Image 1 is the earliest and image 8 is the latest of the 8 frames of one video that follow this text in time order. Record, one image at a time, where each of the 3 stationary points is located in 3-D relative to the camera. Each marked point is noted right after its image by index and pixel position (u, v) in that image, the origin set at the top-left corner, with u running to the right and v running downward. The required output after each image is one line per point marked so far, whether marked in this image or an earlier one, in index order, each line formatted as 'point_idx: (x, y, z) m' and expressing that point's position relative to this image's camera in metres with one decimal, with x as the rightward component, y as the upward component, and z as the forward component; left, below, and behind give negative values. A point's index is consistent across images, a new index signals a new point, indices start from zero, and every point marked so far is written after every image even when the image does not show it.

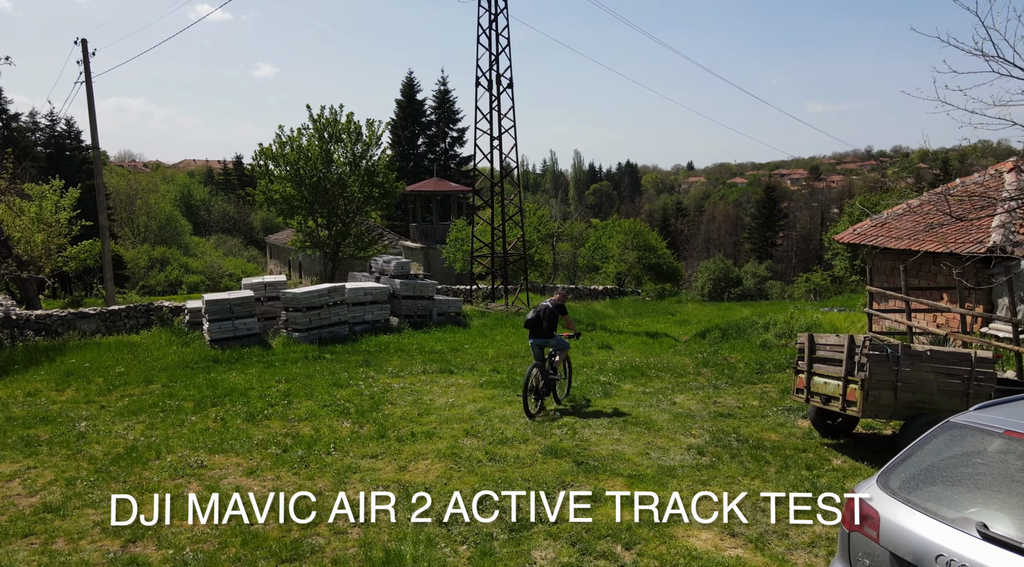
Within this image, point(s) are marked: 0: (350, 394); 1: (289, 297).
0: (-2.4, -1.7, +13.8) m
1: (-4.6, -0.3, +18.8) m
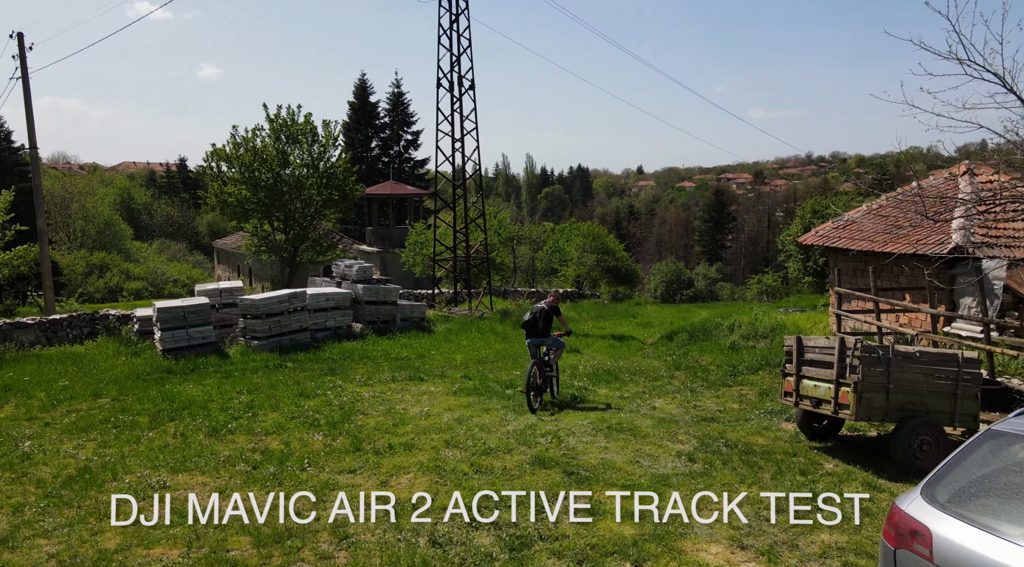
0: (-2.8, -1.7, +13.3) m
1: (-5.2, -0.4, +18.2) m
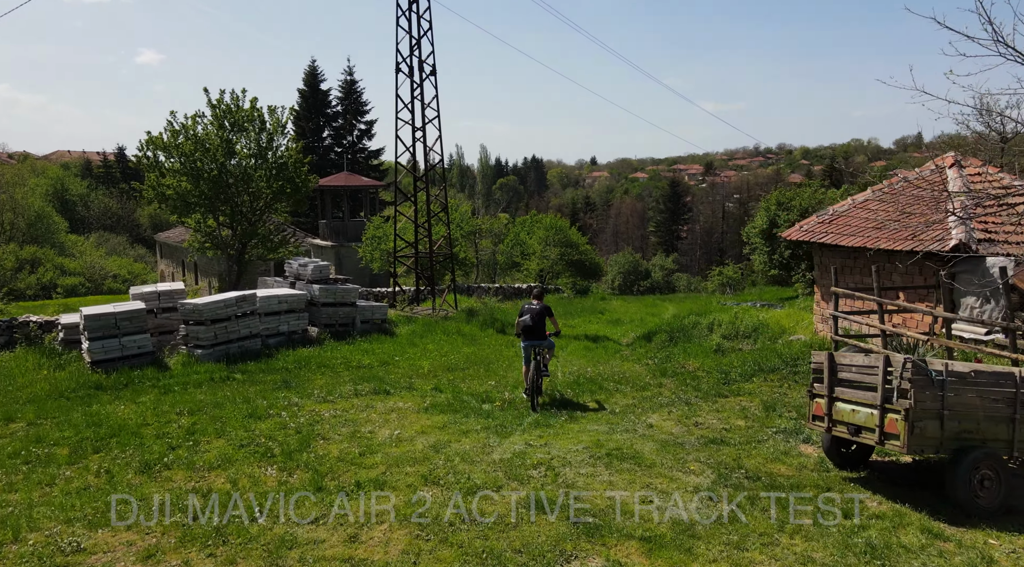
0: (-3.0, -1.8, +11.7) m
1: (-5.7, -0.4, +16.5) m
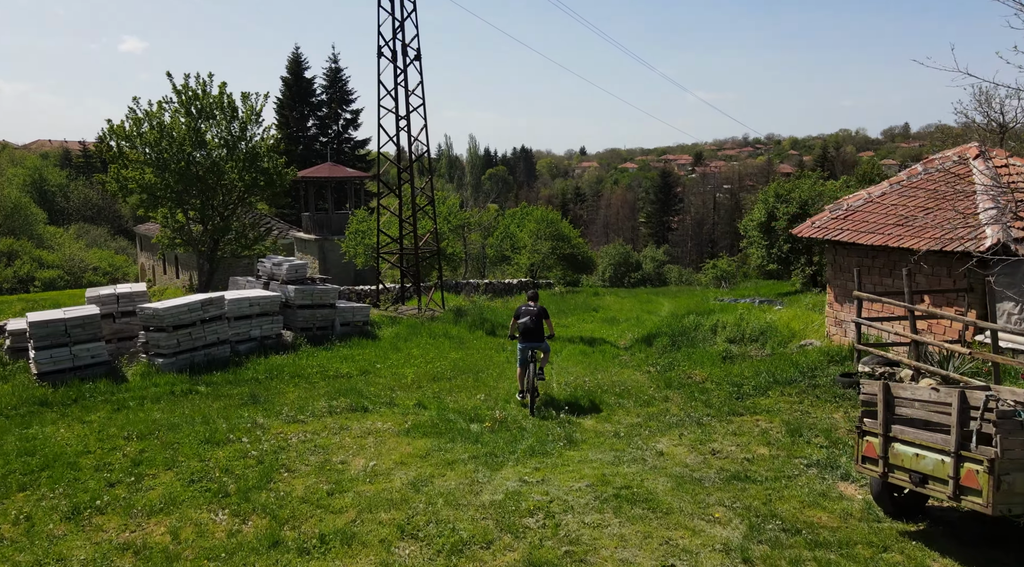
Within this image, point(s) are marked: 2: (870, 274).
0: (-3.1, -1.9, +10.3) m
1: (-5.9, -0.5, +15.0) m
2: (+6.7, +0.2, +17.5) m
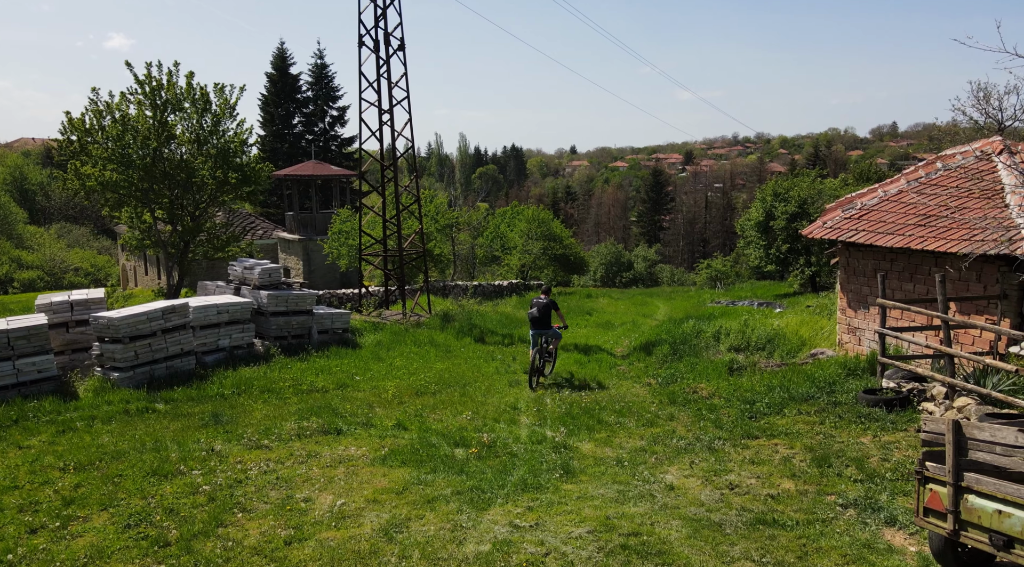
0: (-3.2, -2.0, +9.0) m
1: (-6.0, -0.6, +13.6) m
2: (+6.5, +0.1, +16.3) m
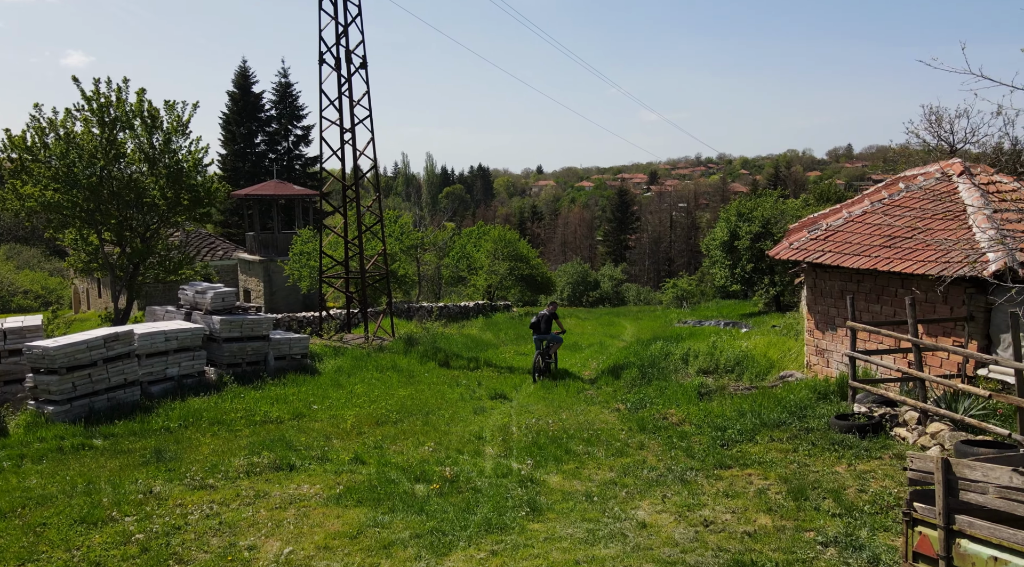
0: (-3.5, -2.3, +8.3) m
1: (-6.5, -1.0, +12.9) m
2: (+5.9, -0.3, +16.0) m
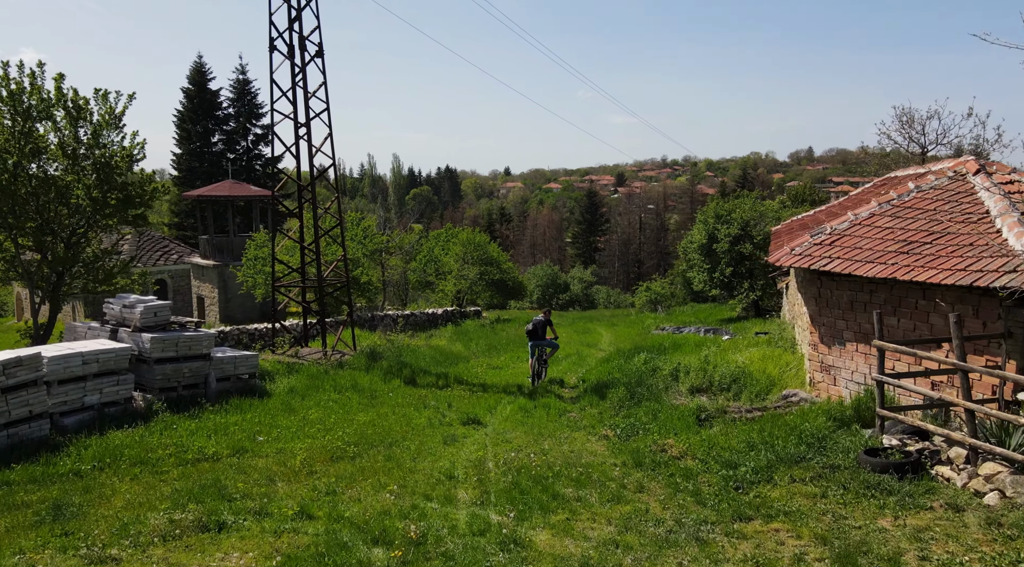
0: (-3.7, -2.4, +6.4) m
1: (-6.8, -1.1, +10.9) m
2: (+5.5, -0.4, +14.4) m
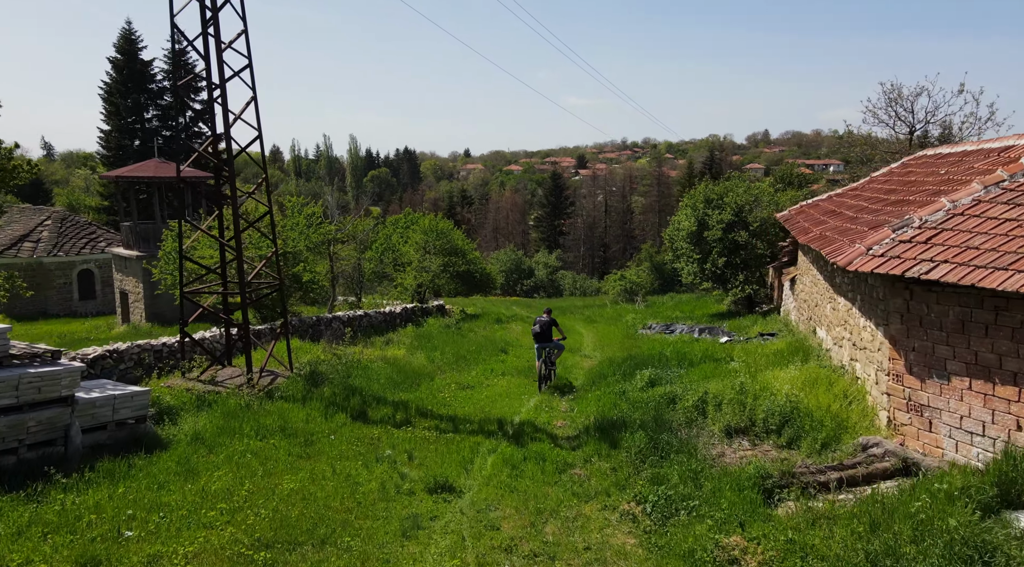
0: (-3.5, -2.8, +2.0) m
1: (-6.8, -1.4, +6.4) m
2: (+5.4, -0.6, +10.4) m
